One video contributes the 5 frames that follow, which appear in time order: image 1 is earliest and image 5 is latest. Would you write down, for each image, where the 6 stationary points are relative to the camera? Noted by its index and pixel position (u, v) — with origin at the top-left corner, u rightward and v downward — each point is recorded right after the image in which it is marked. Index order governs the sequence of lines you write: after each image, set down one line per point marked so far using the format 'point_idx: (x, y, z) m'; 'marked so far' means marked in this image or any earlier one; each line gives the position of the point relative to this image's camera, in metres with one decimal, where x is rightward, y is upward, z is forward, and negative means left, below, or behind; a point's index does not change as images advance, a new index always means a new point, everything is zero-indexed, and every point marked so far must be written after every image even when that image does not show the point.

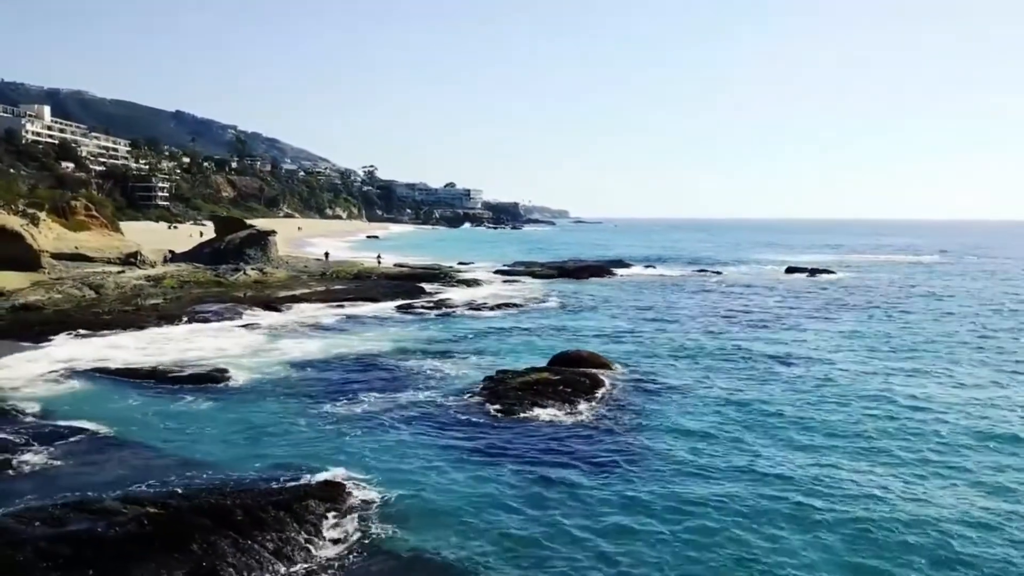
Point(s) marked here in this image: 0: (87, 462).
0: (-7.9, -3.3, +13.9) m
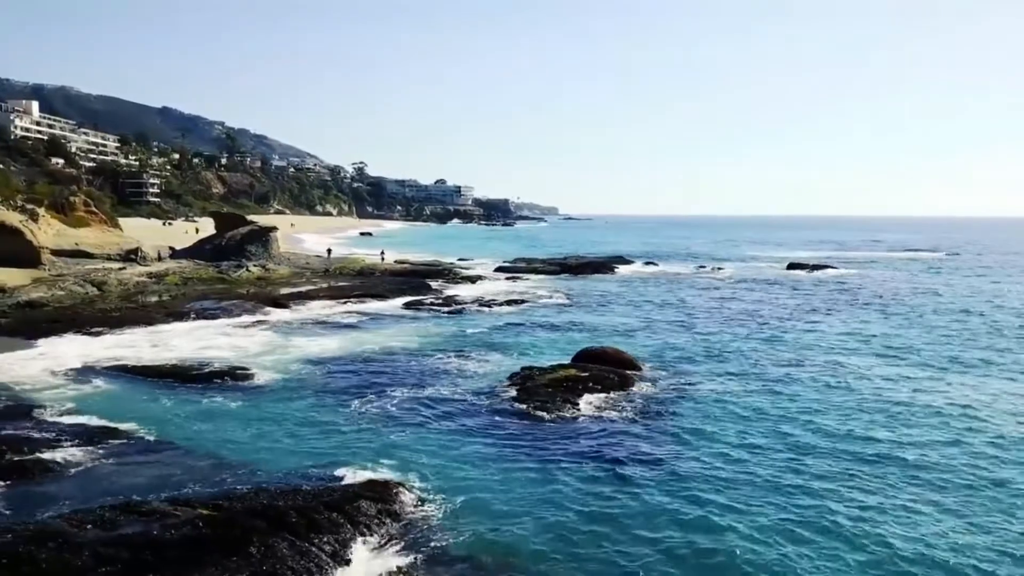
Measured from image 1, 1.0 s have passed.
0: (-7.0, -3.2, +13.6) m
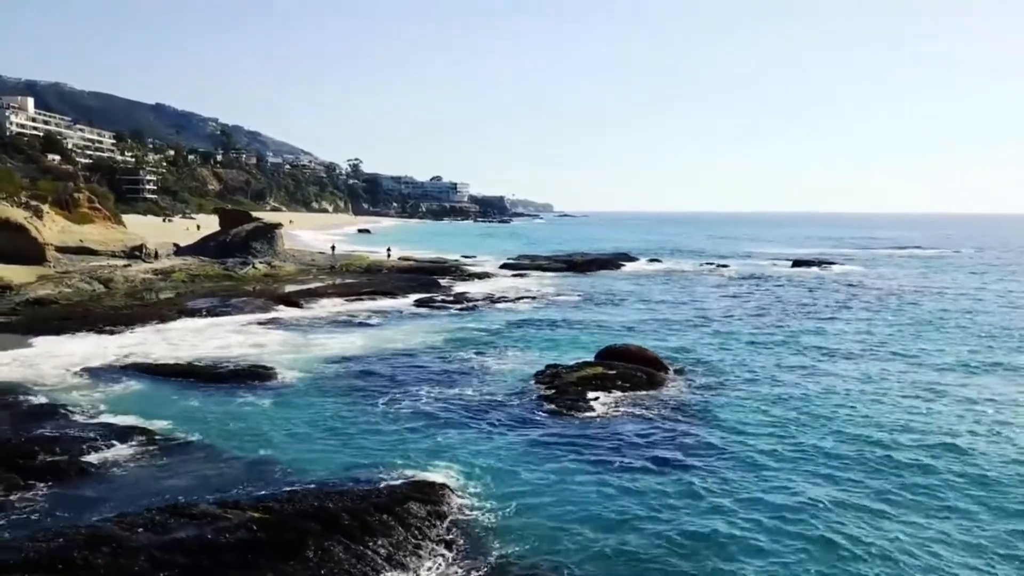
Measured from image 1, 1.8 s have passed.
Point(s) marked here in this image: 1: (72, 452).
0: (-6.2, -3.1, +13.3) m
1: (-8.1, -3.0, +13.8) m
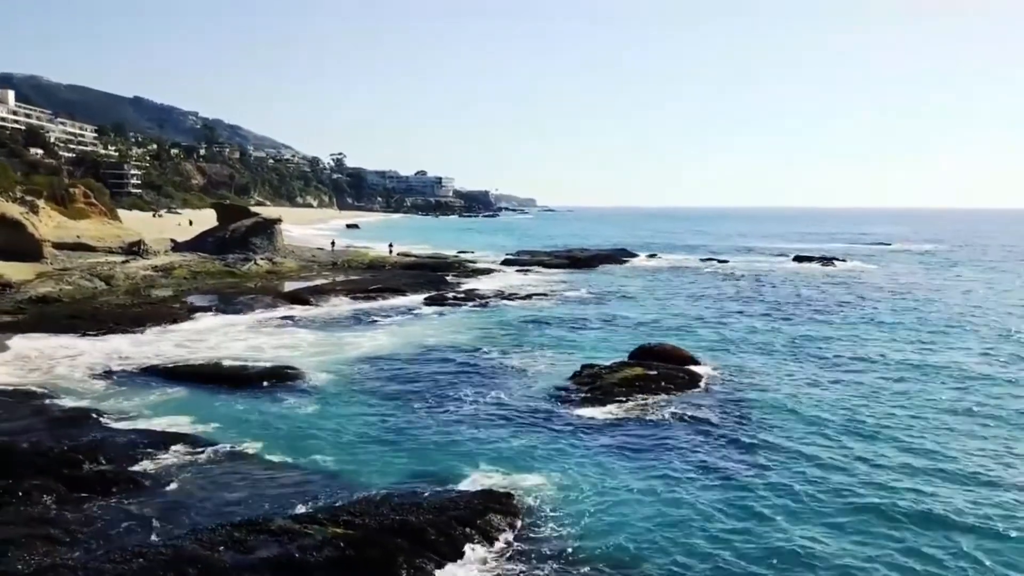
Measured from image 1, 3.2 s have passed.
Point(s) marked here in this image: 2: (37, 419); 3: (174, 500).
0: (-5.0, -3.2, +12.7) m
1: (-6.9, -3.0, +13.2) m
2: (-9.9, -2.7, +15.5) m
3: (-5.2, -3.3, +11.5) m
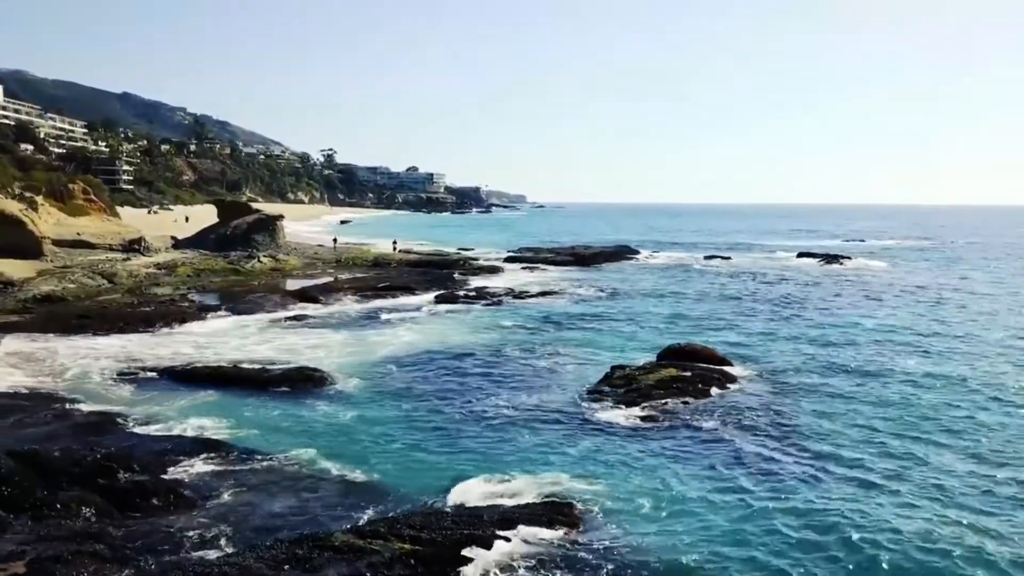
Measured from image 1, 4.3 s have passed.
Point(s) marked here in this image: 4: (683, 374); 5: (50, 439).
0: (-4.1, -3.2, +12.2) m
1: (-6.0, -3.1, +12.6) m
2: (-9.0, -2.7, +14.9) m
3: (-4.3, -3.3, +11.0) m
4: (+4.5, -2.3, +19.7) m
5: (-8.7, -2.8, +14.0) m
